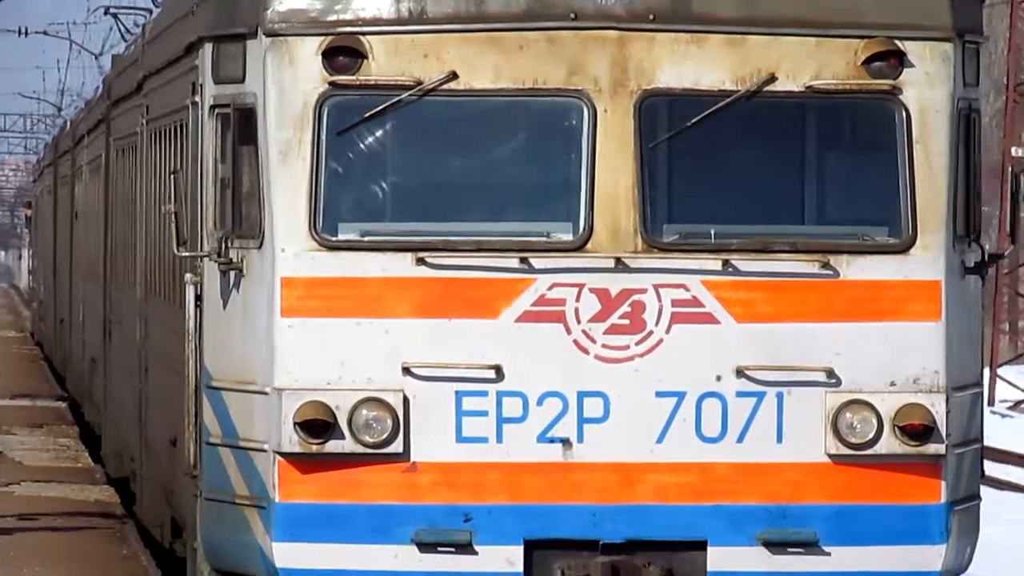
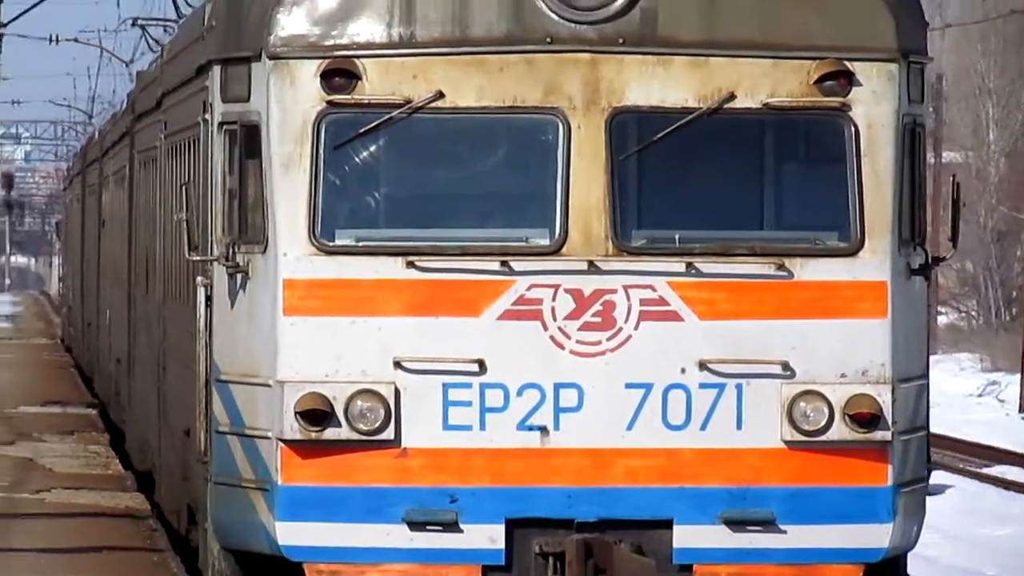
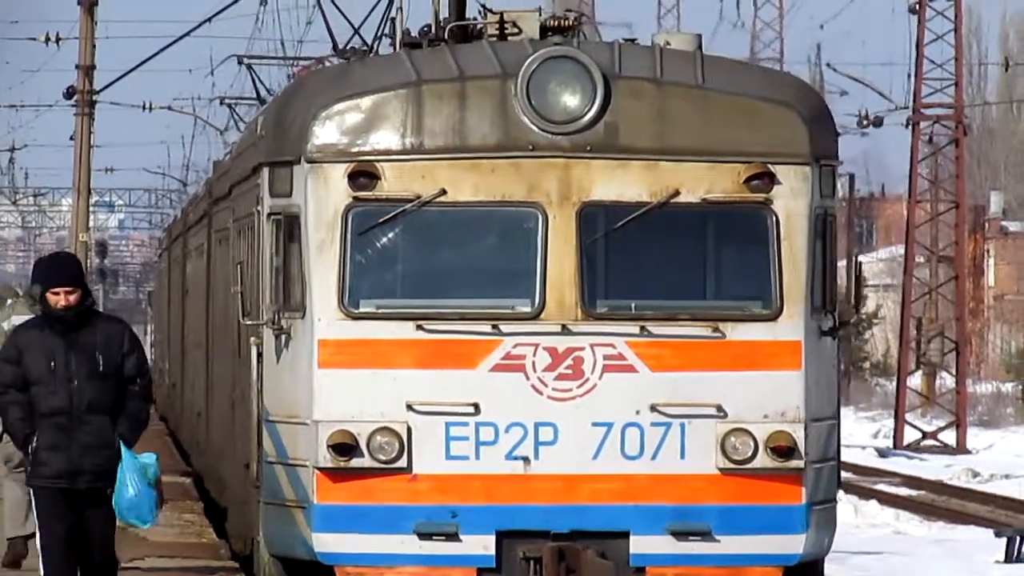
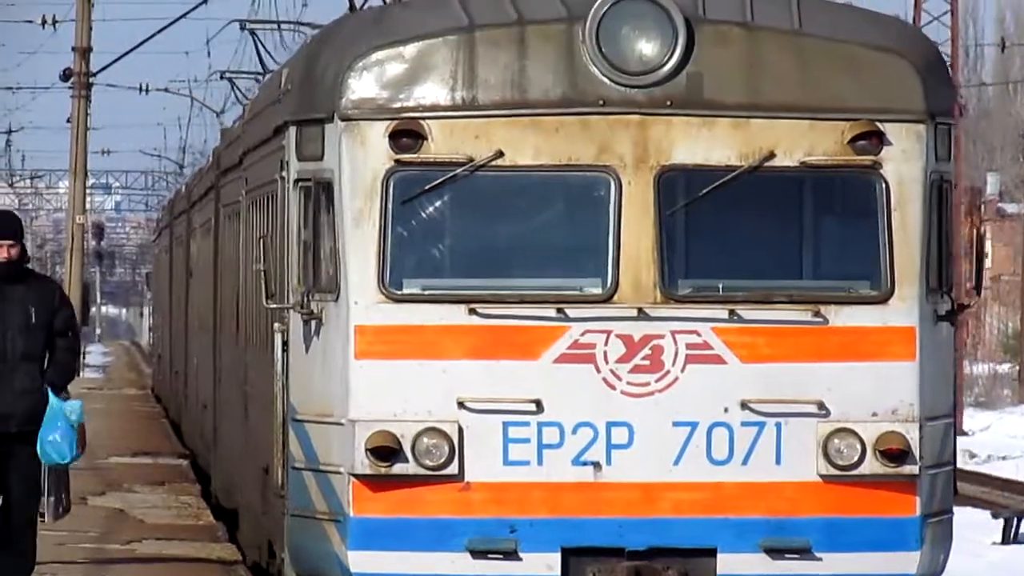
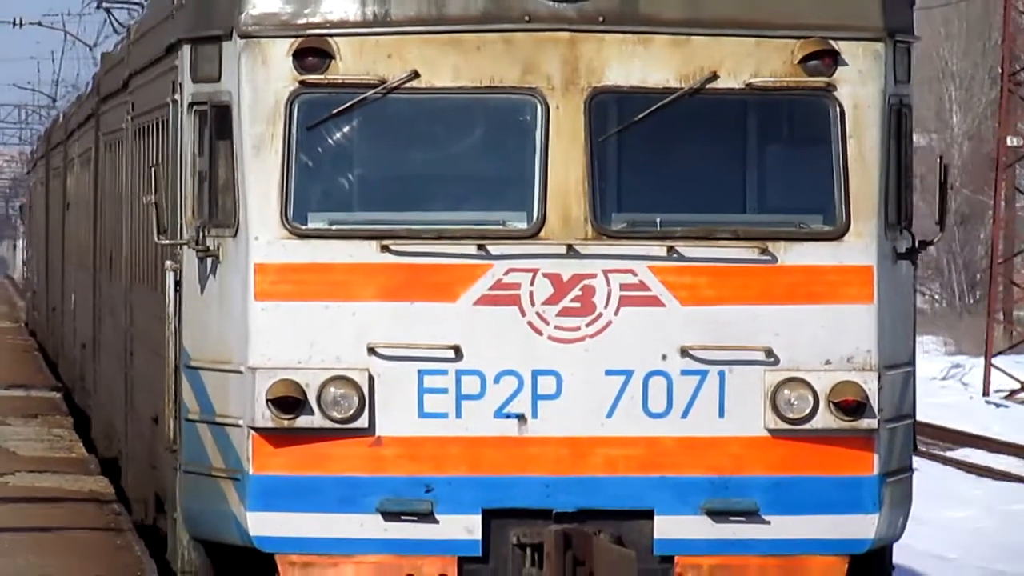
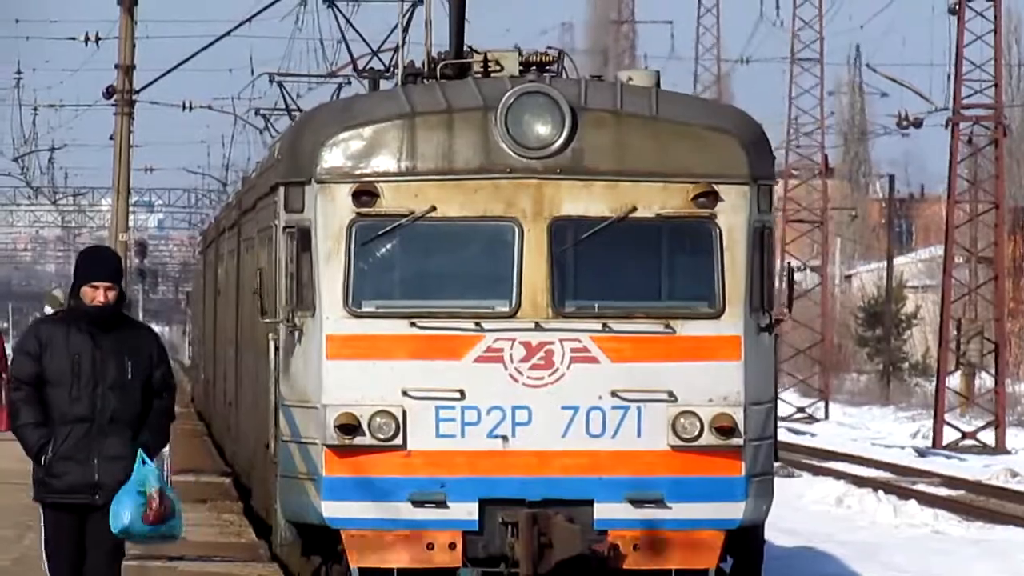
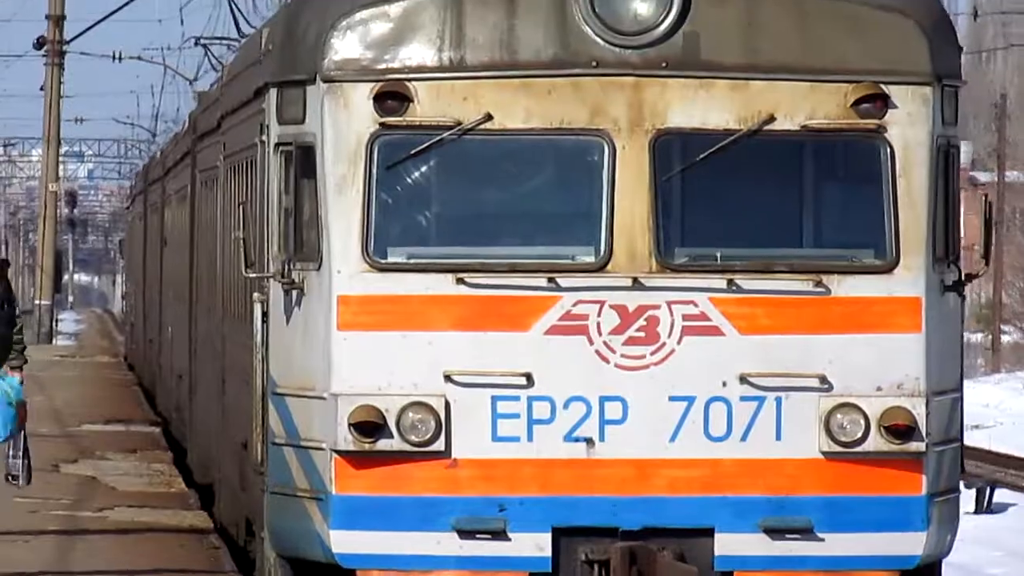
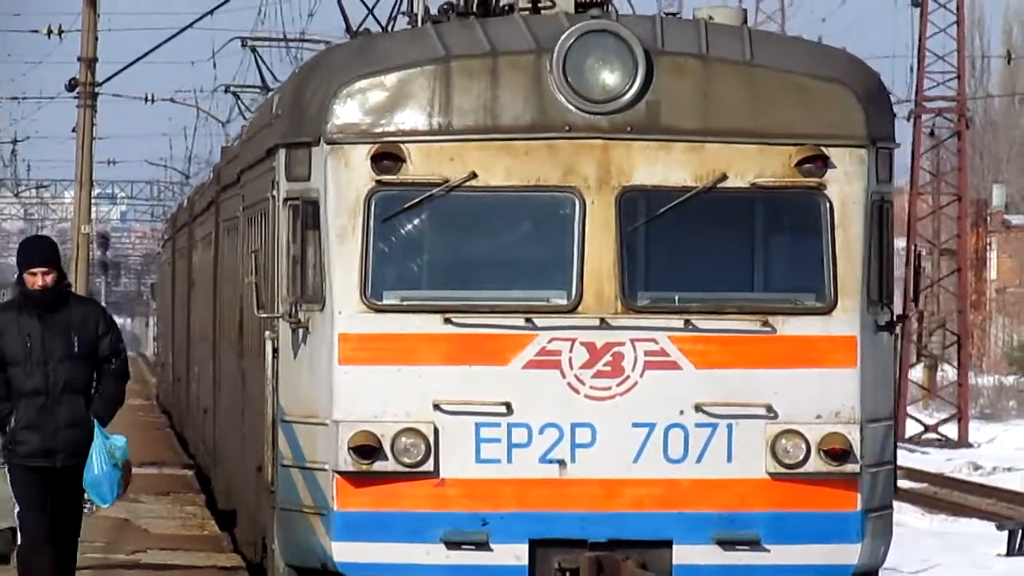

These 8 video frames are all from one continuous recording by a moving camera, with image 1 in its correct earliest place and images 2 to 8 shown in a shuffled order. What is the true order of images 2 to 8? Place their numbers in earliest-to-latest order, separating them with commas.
5, 2, 7, 4, 8, 3, 6
